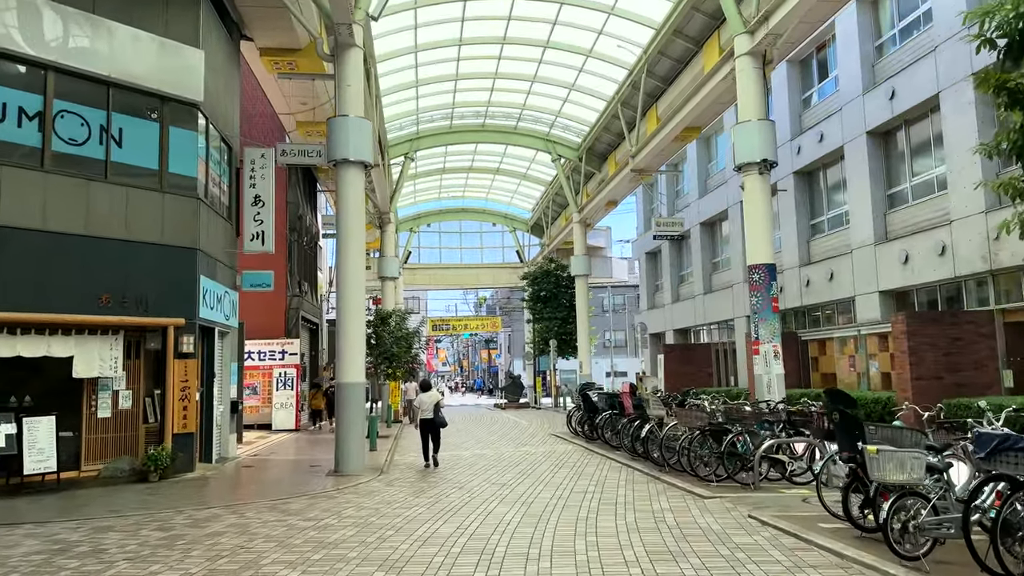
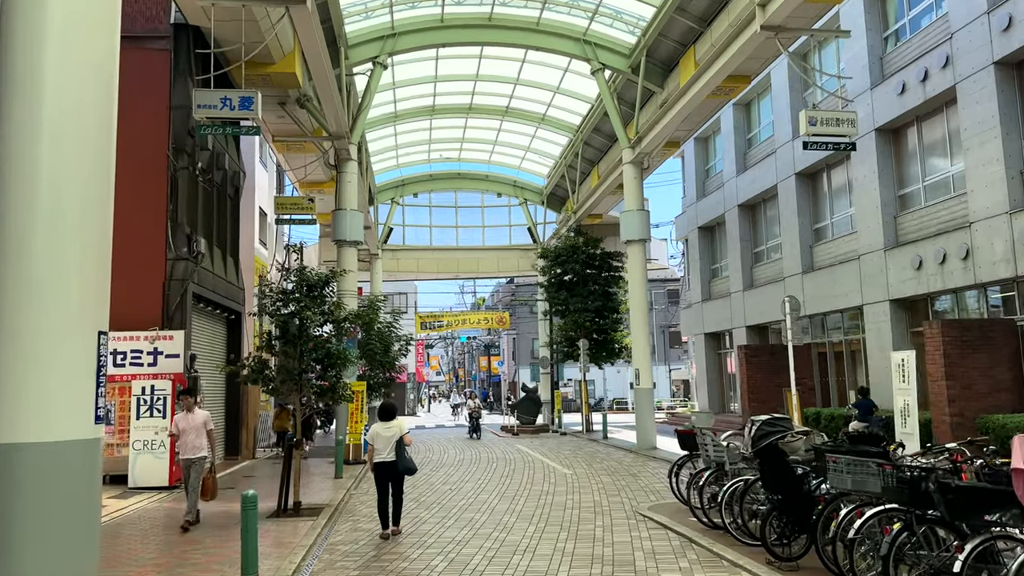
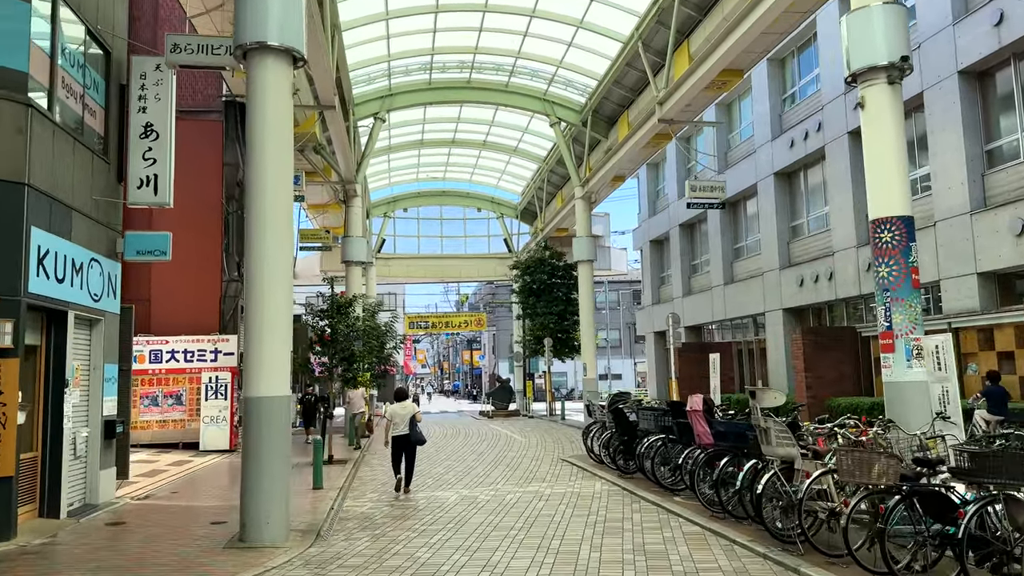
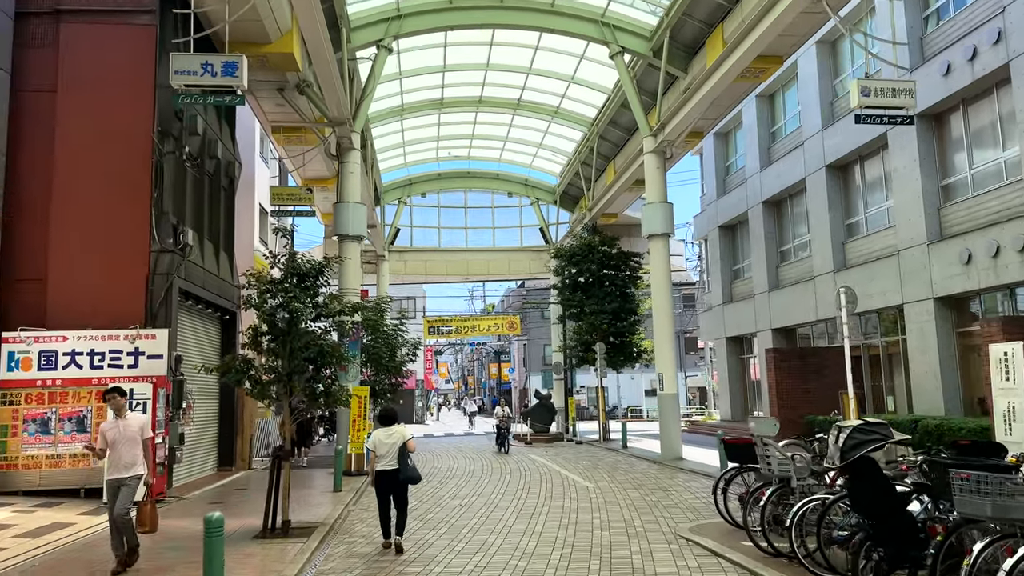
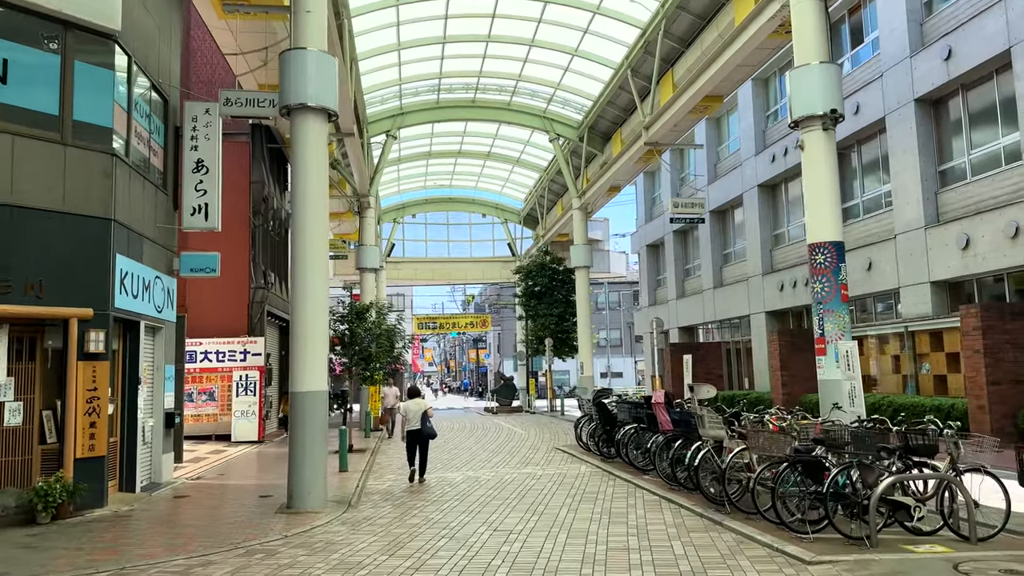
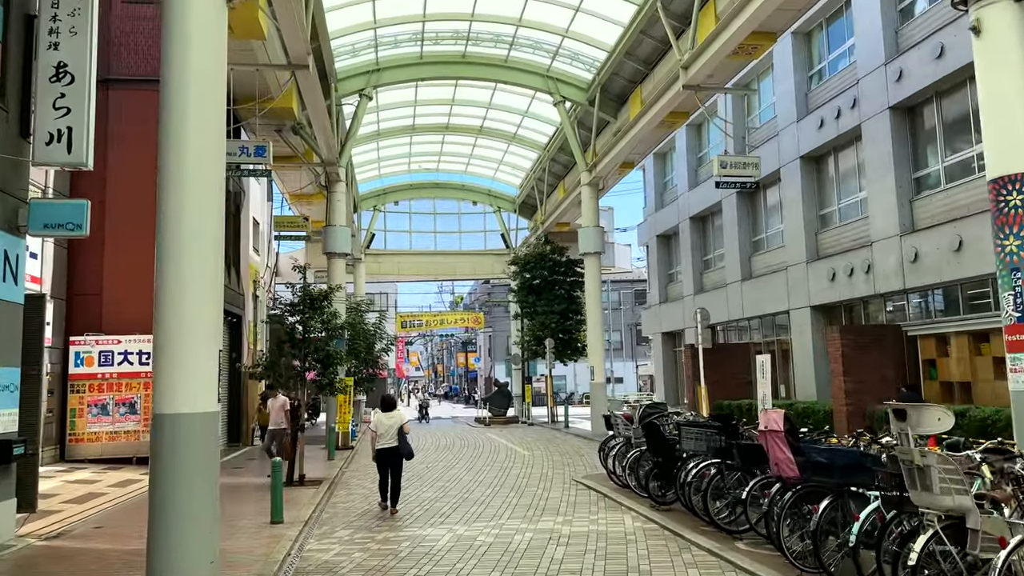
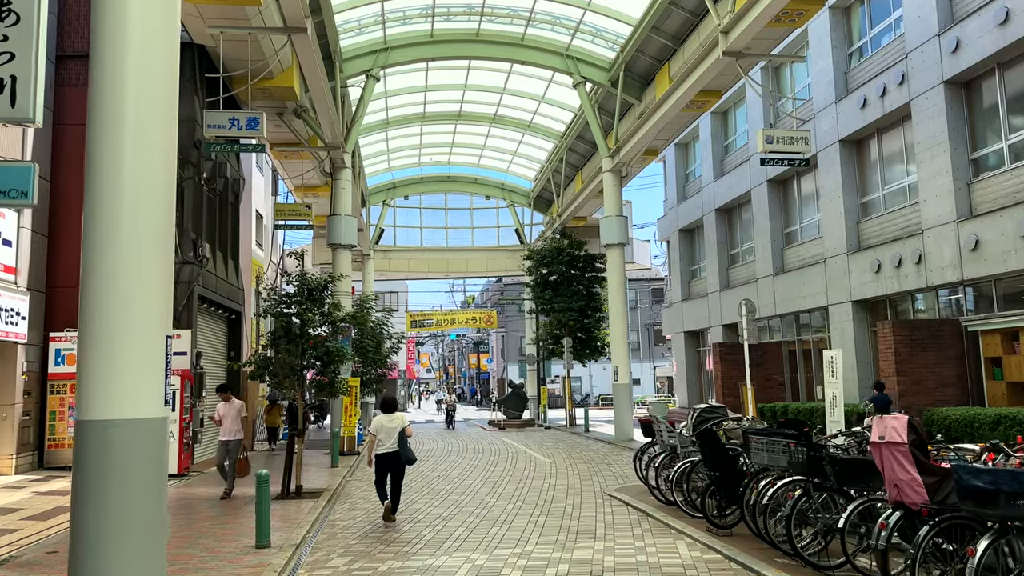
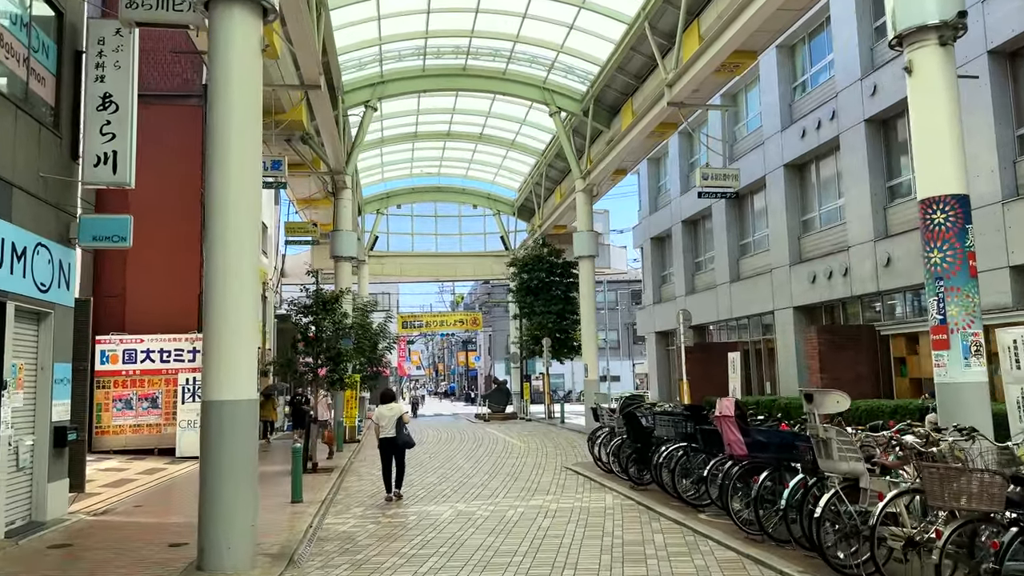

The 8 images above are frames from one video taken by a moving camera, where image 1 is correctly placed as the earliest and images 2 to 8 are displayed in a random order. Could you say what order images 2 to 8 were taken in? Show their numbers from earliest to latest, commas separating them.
5, 3, 8, 6, 7, 2, 4
